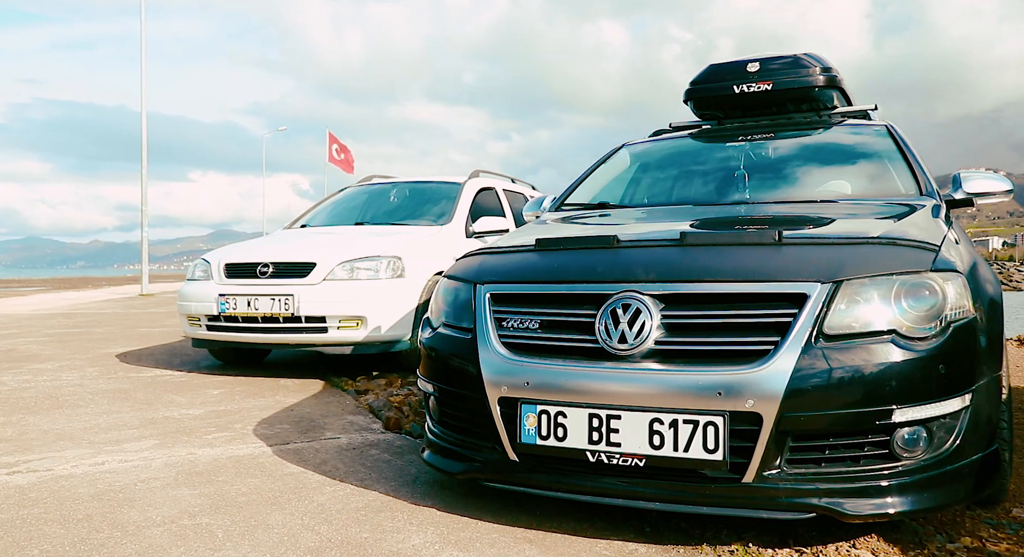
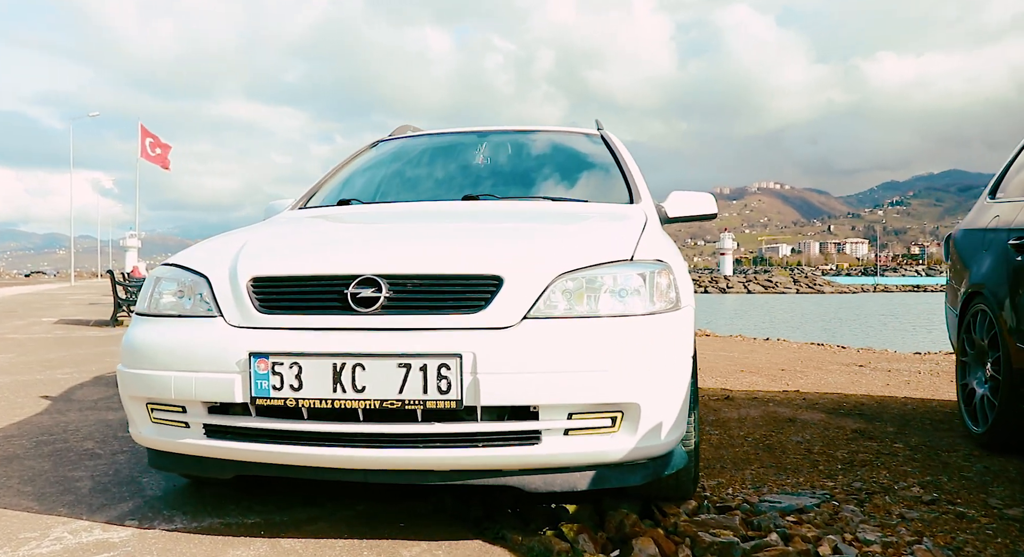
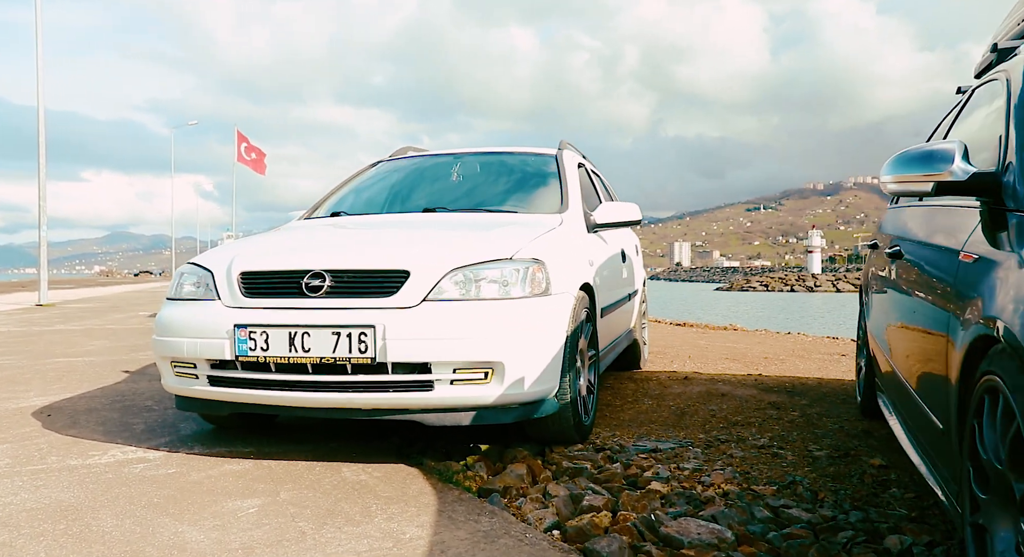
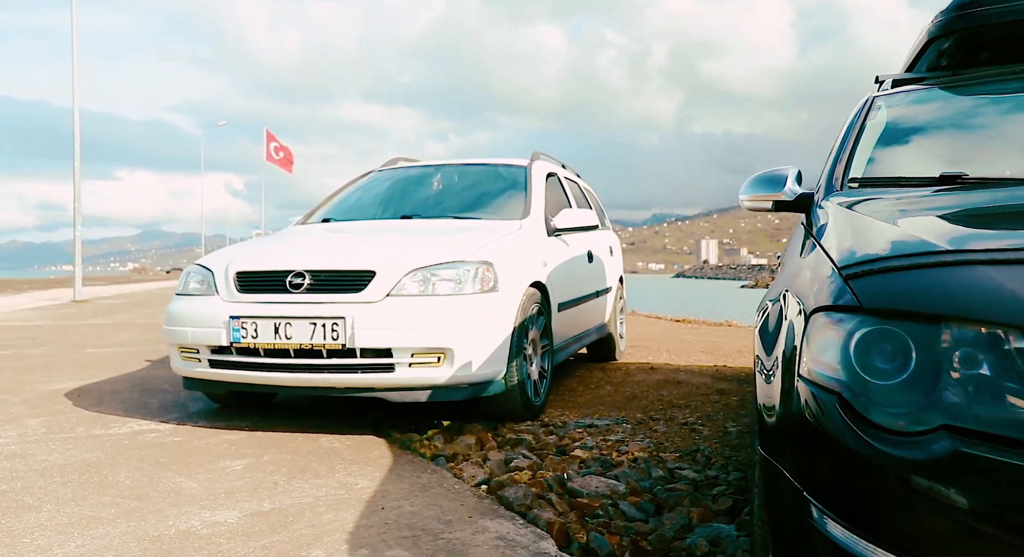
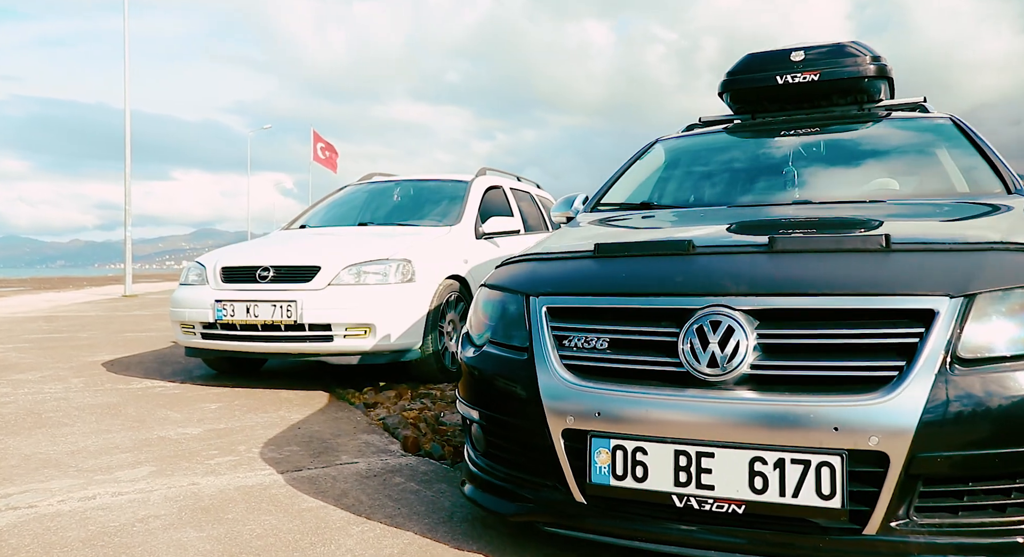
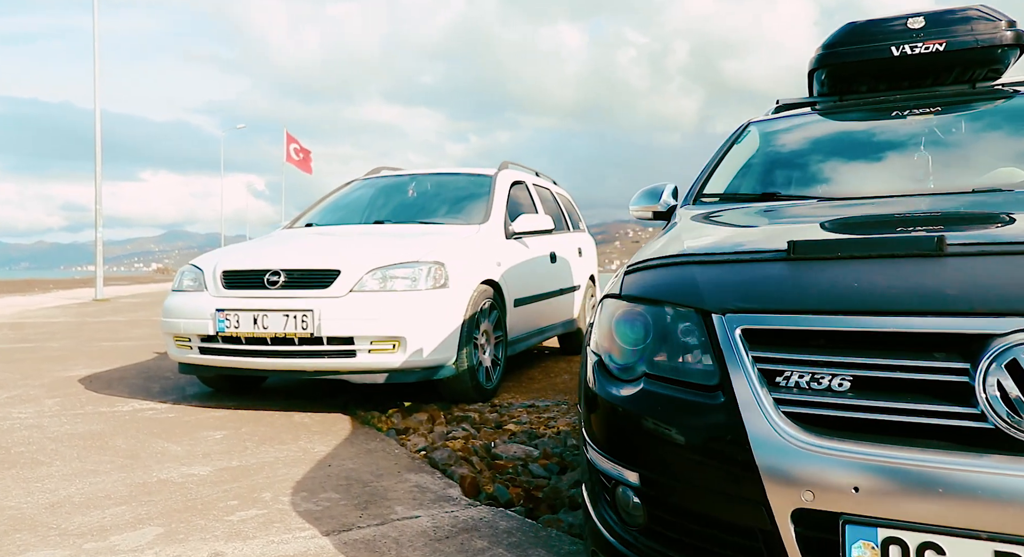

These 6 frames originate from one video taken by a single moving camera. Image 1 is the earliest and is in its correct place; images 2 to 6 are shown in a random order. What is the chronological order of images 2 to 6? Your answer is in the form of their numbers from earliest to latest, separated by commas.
5, 6, 4, 3, 2
